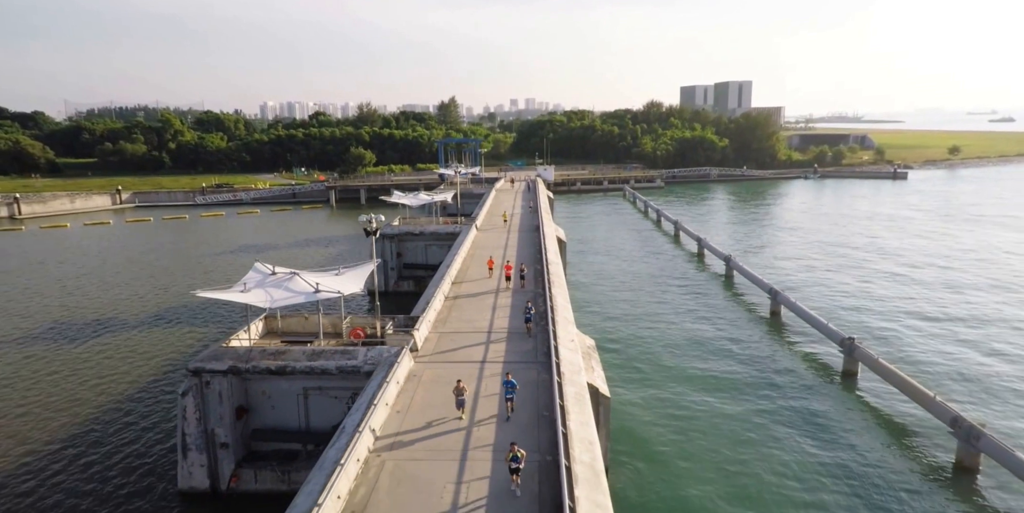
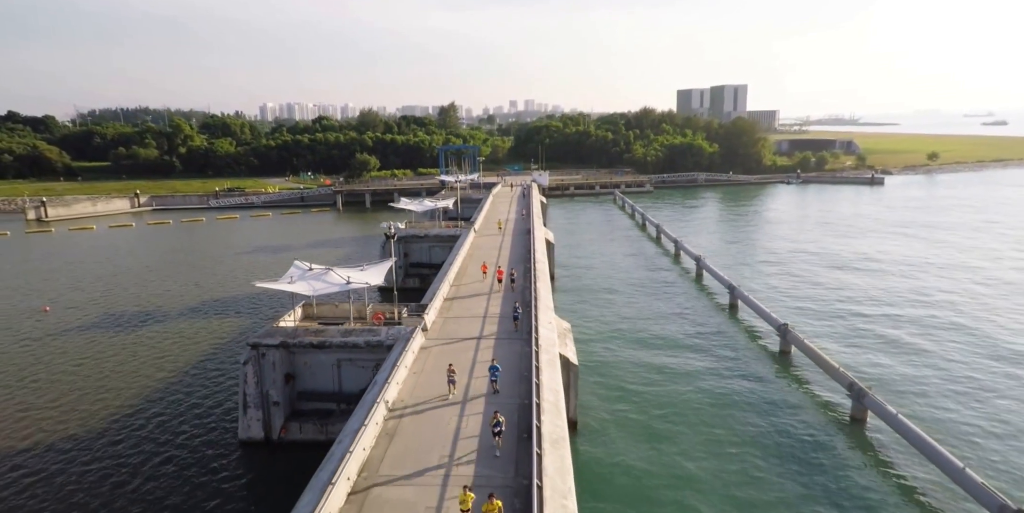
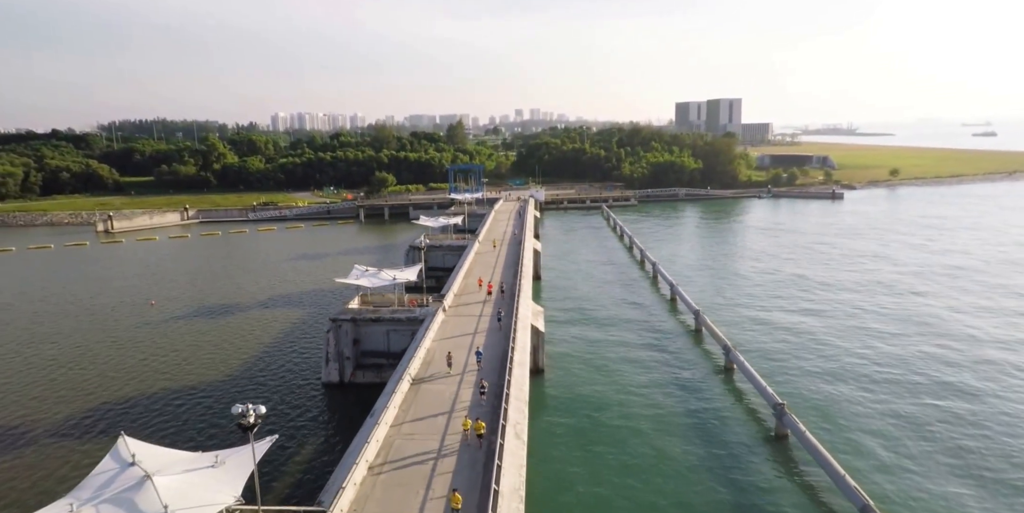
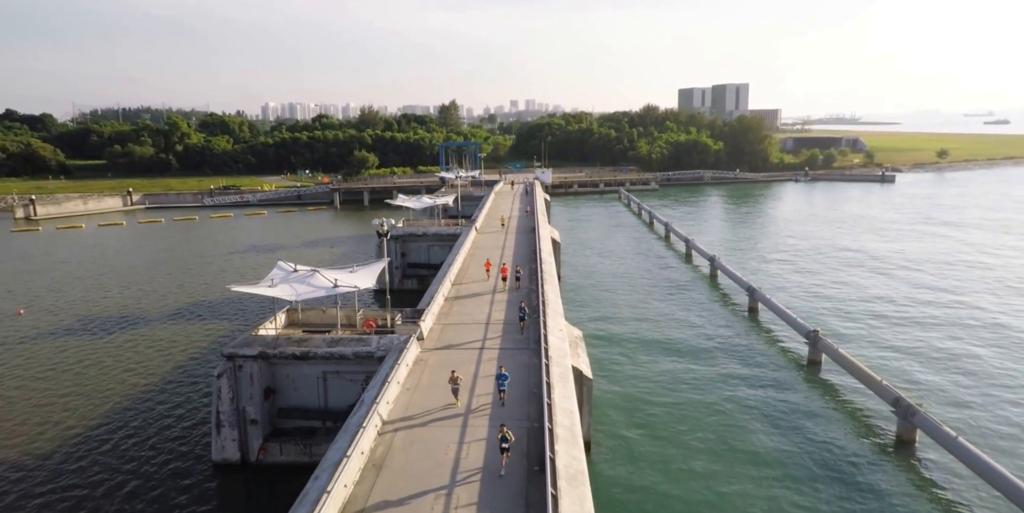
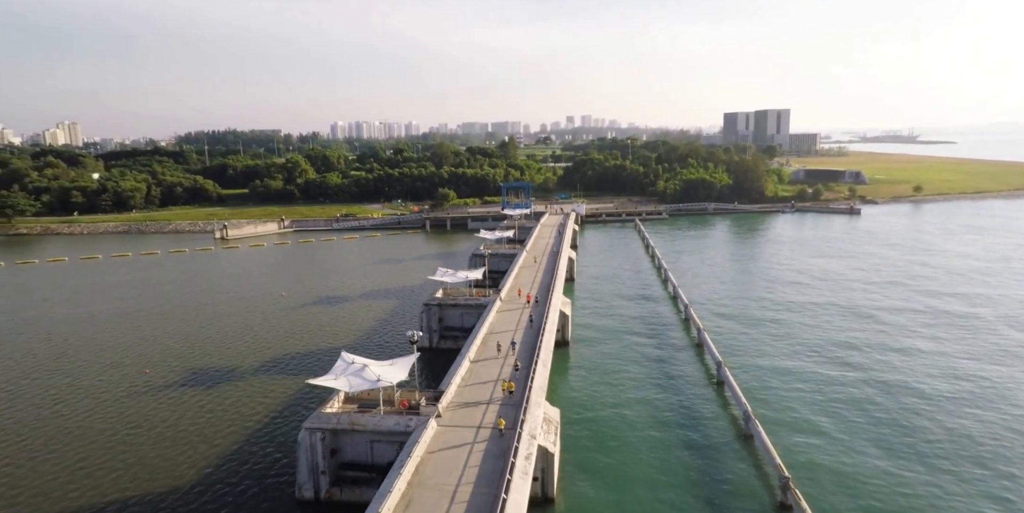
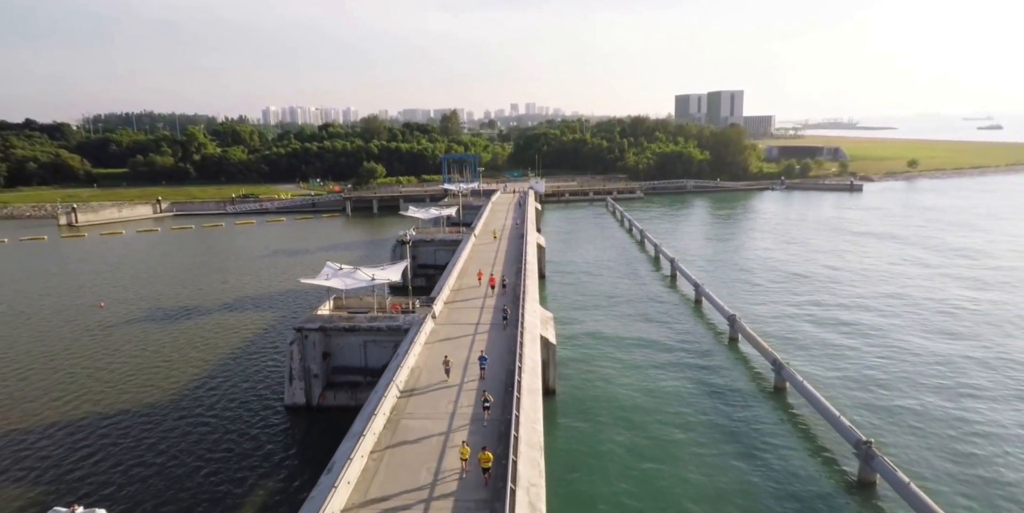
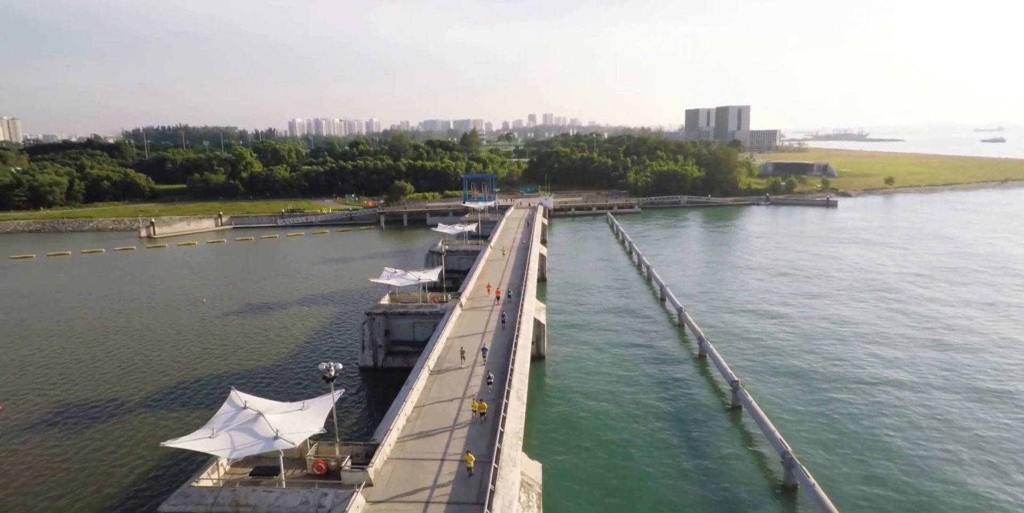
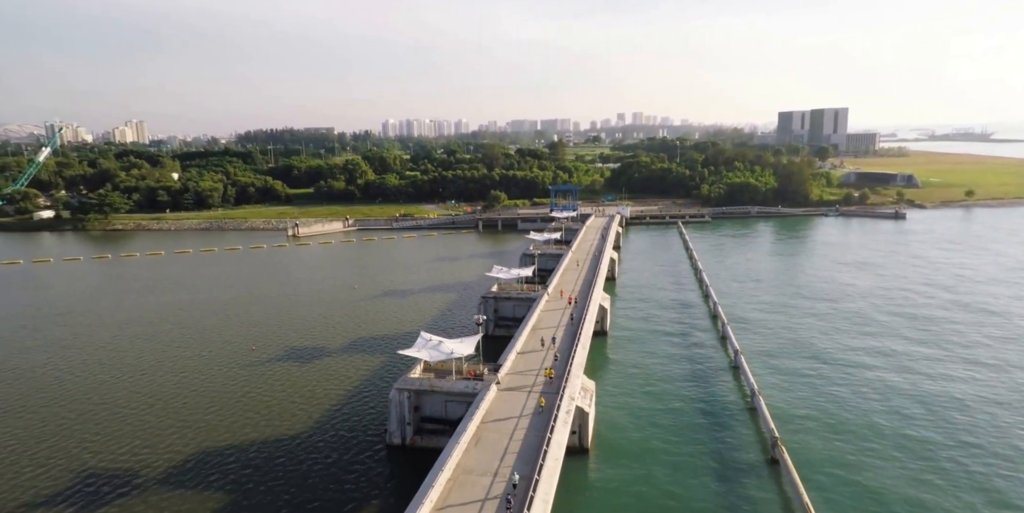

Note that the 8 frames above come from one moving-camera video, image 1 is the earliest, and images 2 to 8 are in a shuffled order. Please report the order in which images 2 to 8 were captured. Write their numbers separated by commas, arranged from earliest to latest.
4, 2, 6, 3, 7, 5, 8
